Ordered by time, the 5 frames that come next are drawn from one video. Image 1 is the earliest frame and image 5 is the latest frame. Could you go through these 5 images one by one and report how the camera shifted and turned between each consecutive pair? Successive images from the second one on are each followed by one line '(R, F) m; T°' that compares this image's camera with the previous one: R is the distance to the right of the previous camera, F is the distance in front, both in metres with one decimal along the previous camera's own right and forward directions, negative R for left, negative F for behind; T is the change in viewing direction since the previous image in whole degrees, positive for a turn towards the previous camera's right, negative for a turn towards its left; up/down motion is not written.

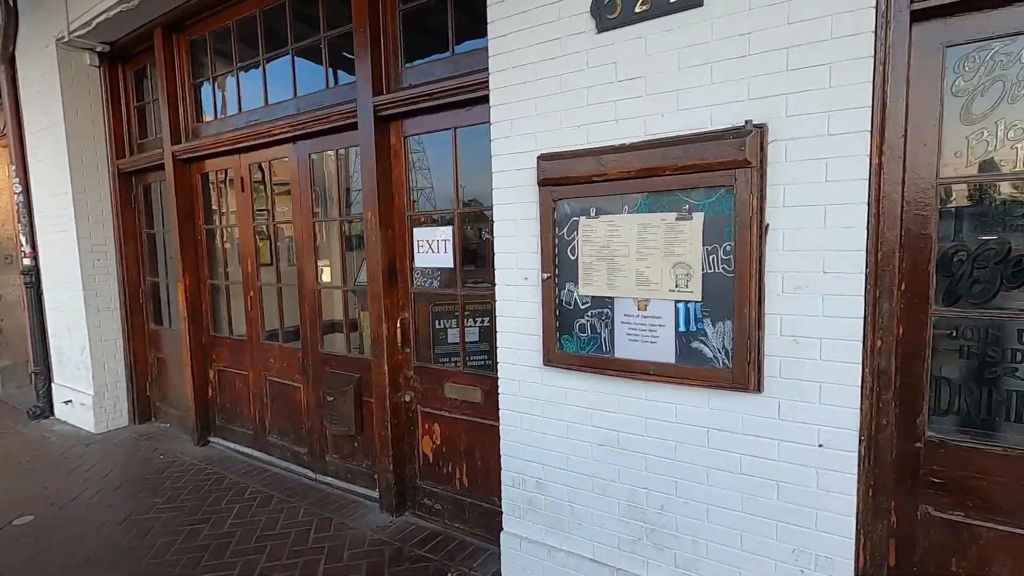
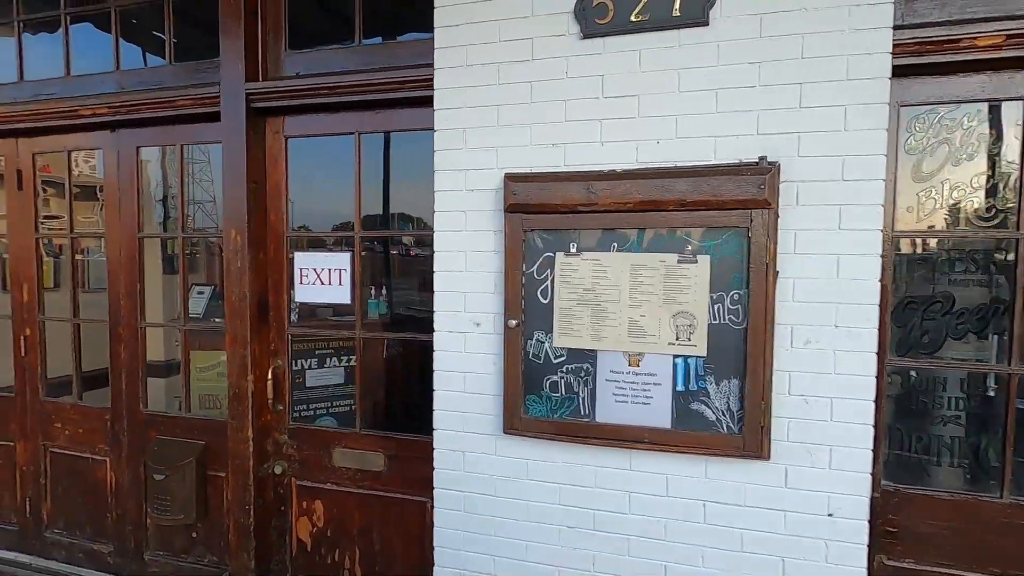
(-0.4, +0.5) m; +18°
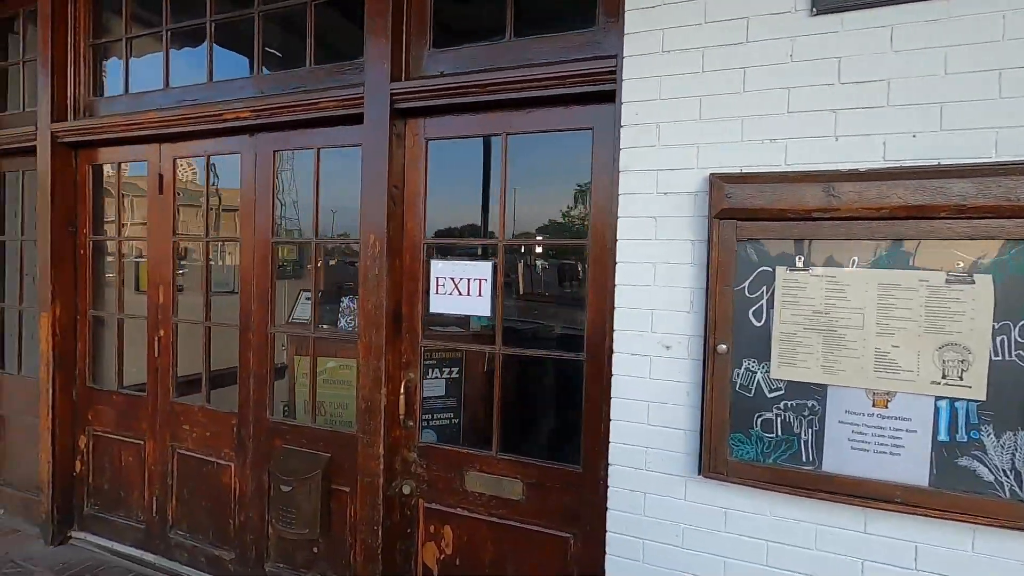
(-0.4, +0.2) m; -7°
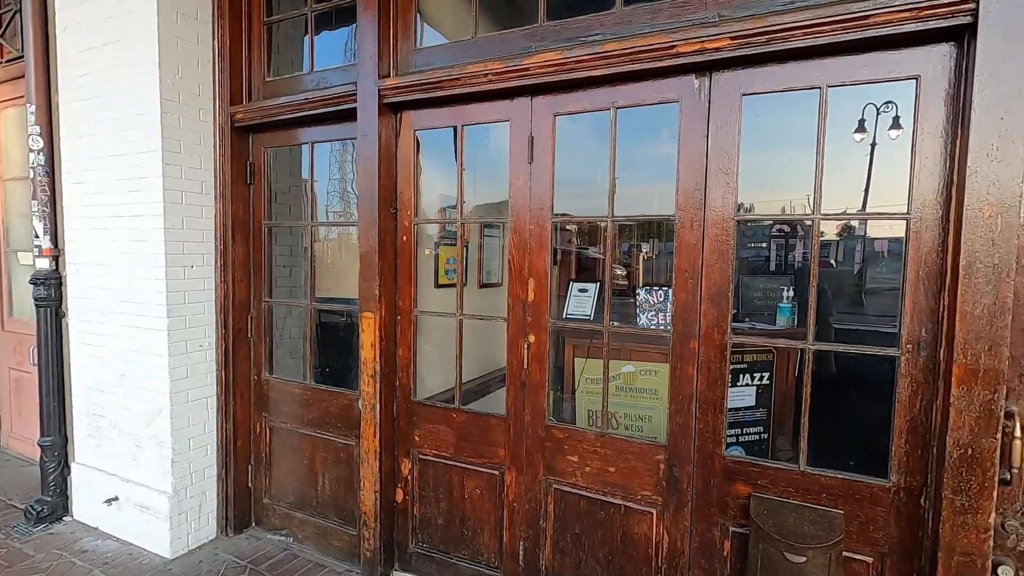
(-1.8, +0.6) m; -5°
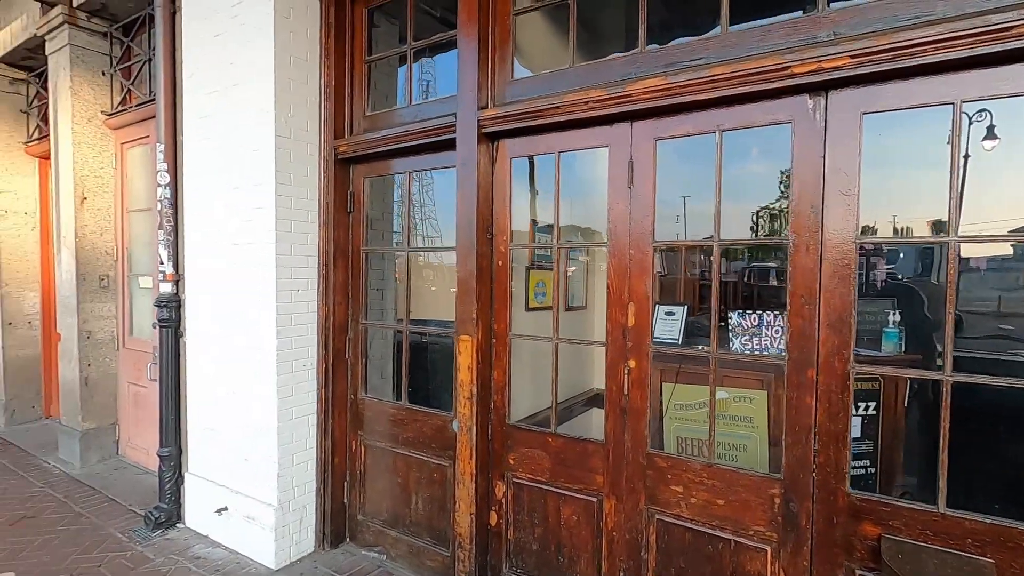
(-0.2, 0.0) m; -6°
